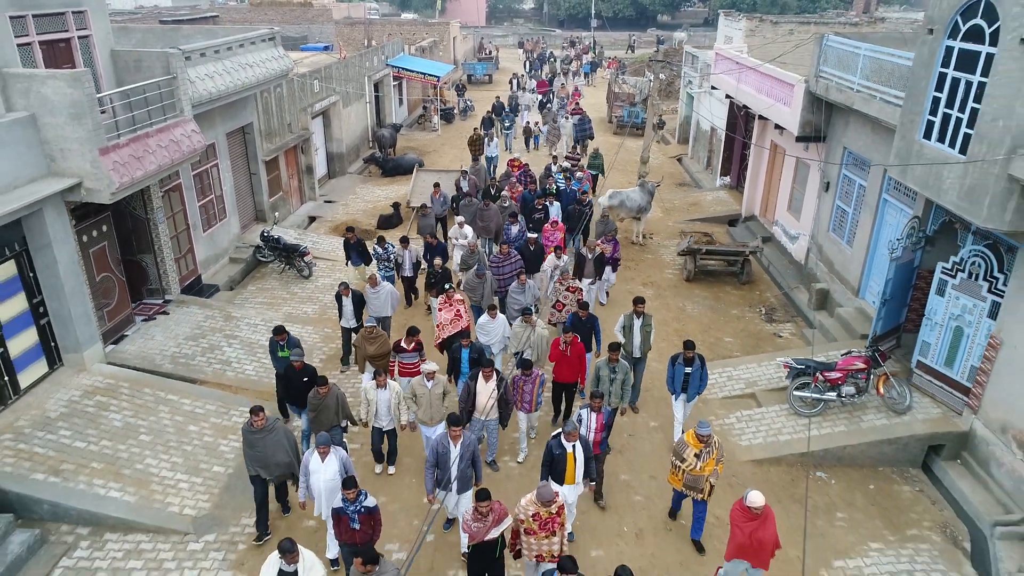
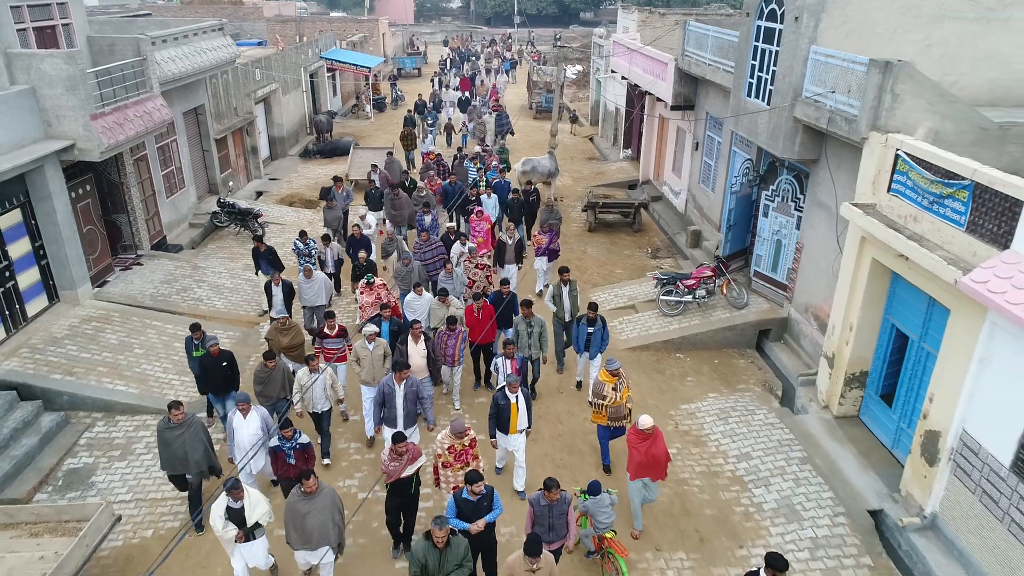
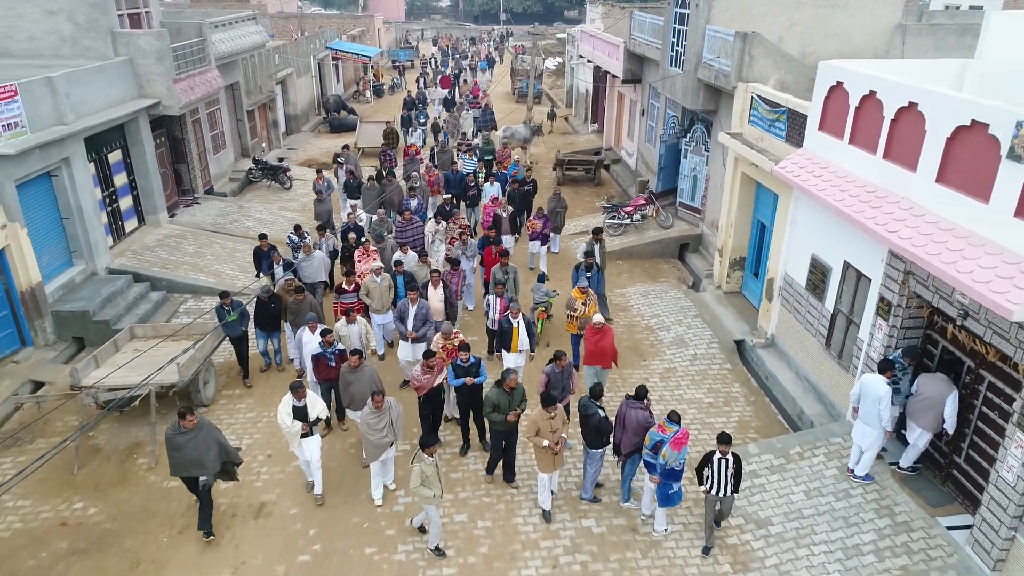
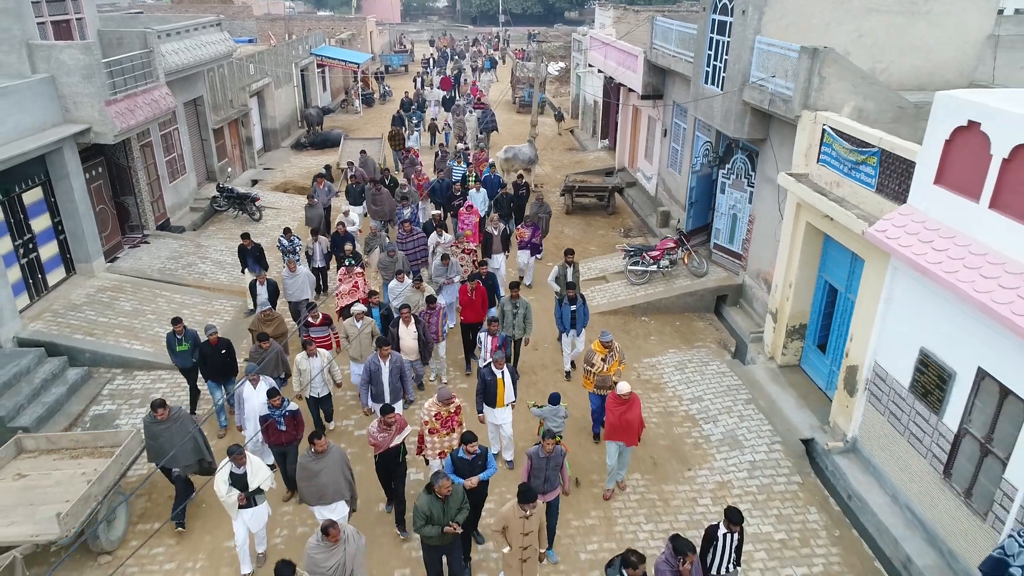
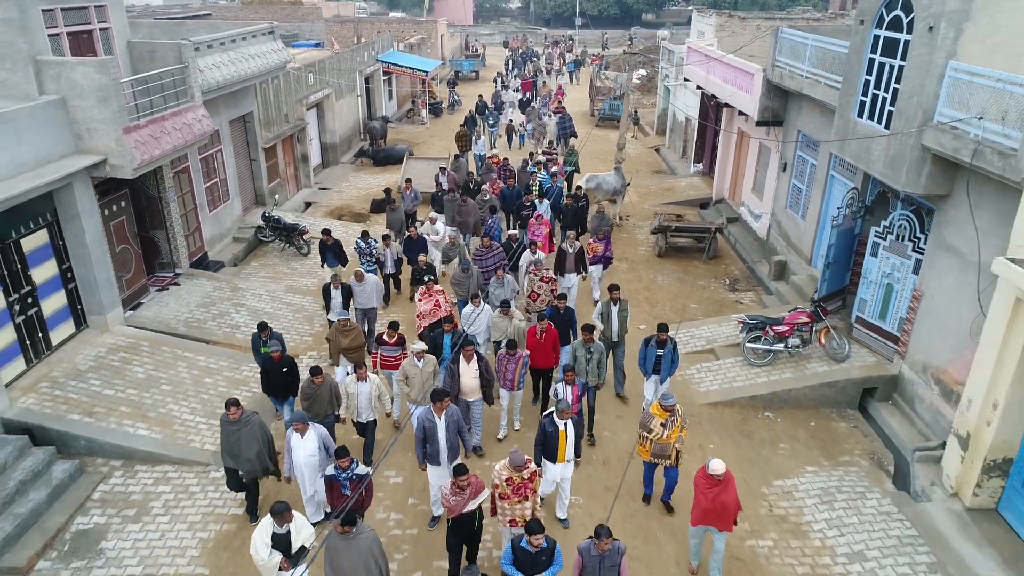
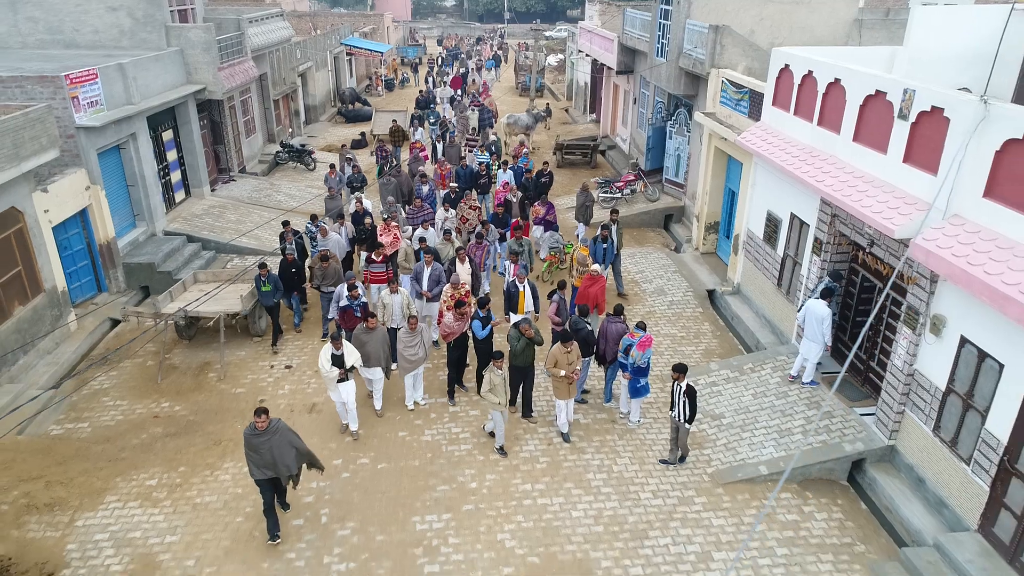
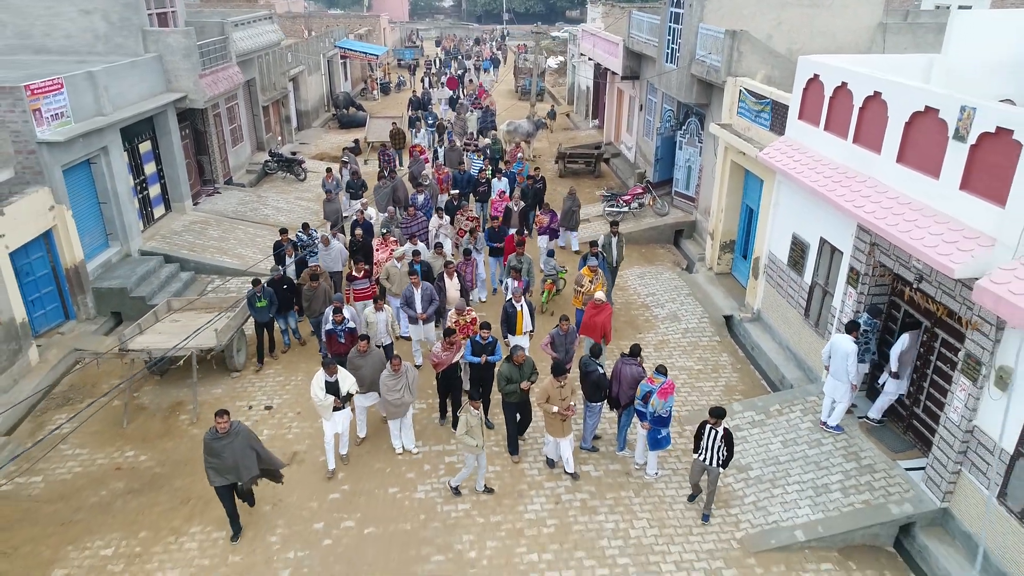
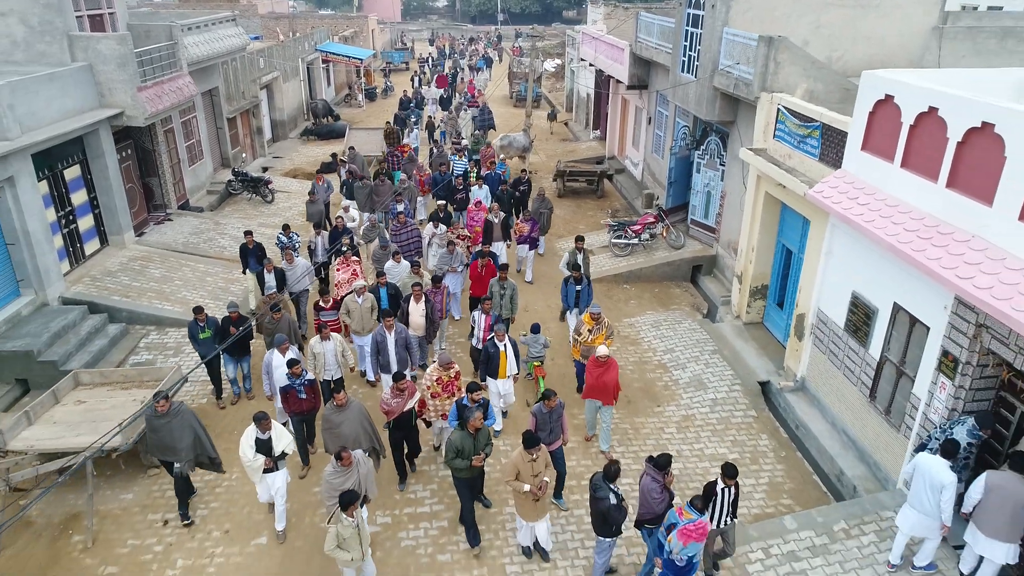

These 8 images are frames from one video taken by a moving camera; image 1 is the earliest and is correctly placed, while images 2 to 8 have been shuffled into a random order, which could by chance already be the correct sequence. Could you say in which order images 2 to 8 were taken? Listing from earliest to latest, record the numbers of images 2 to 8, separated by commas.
5, 2, 4, 8, 3, 7, 6
